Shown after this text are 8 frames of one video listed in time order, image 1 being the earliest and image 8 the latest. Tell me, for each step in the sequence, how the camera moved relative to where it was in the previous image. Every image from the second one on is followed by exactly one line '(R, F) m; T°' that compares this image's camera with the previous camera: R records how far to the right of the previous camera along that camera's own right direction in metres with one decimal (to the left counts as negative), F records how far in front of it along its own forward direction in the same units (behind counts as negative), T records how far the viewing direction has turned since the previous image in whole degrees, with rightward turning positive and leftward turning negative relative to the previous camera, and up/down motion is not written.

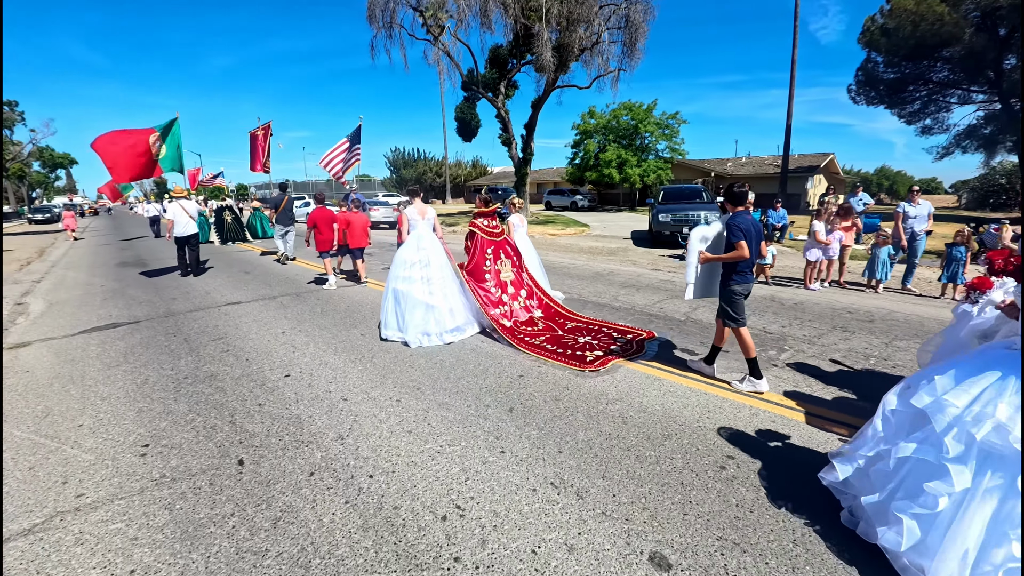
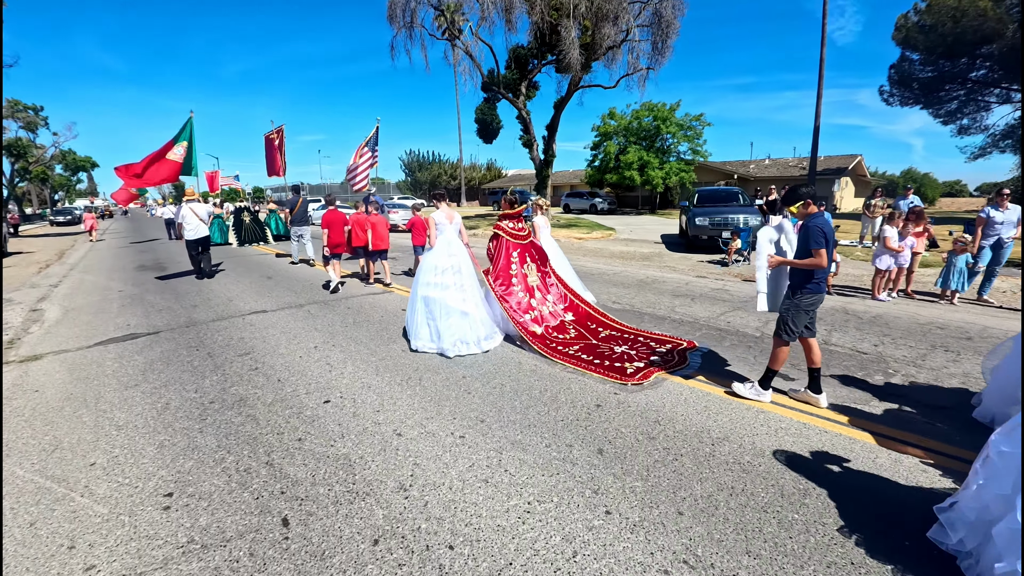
(-0.5, +0.6) m; -1°
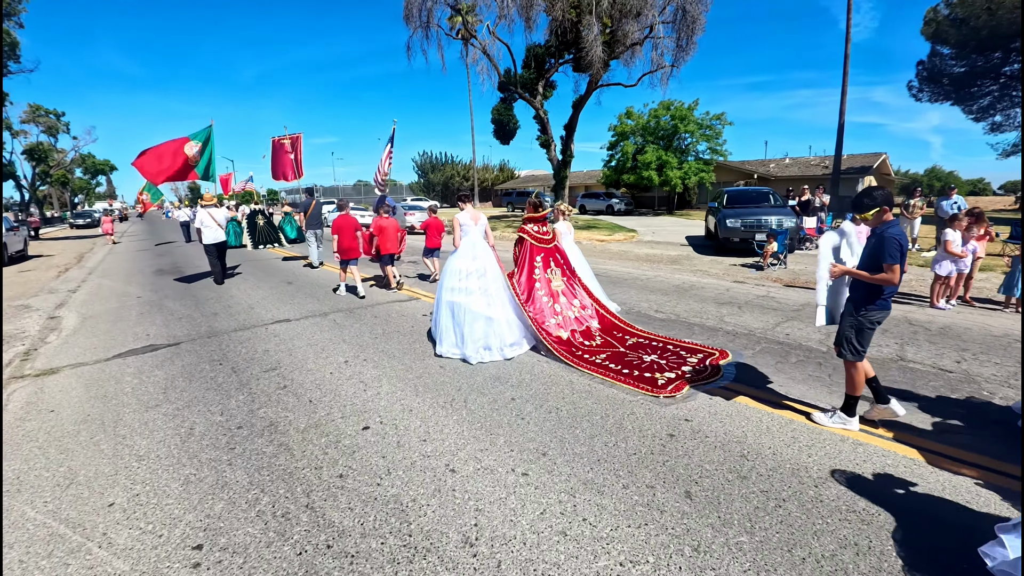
(-0.4, +0.4) m; -1°
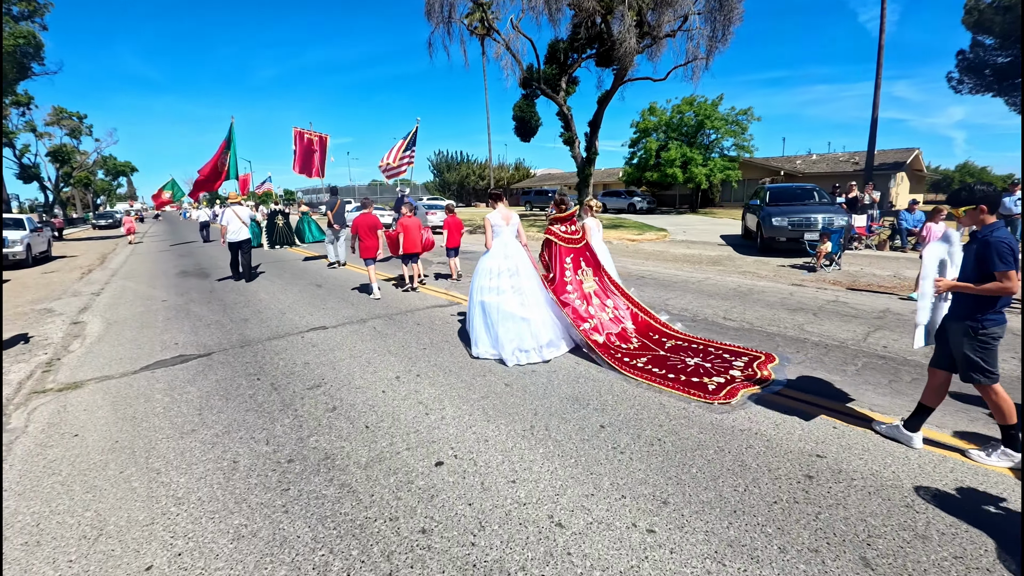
(-0.6, +0.5) m; -1°
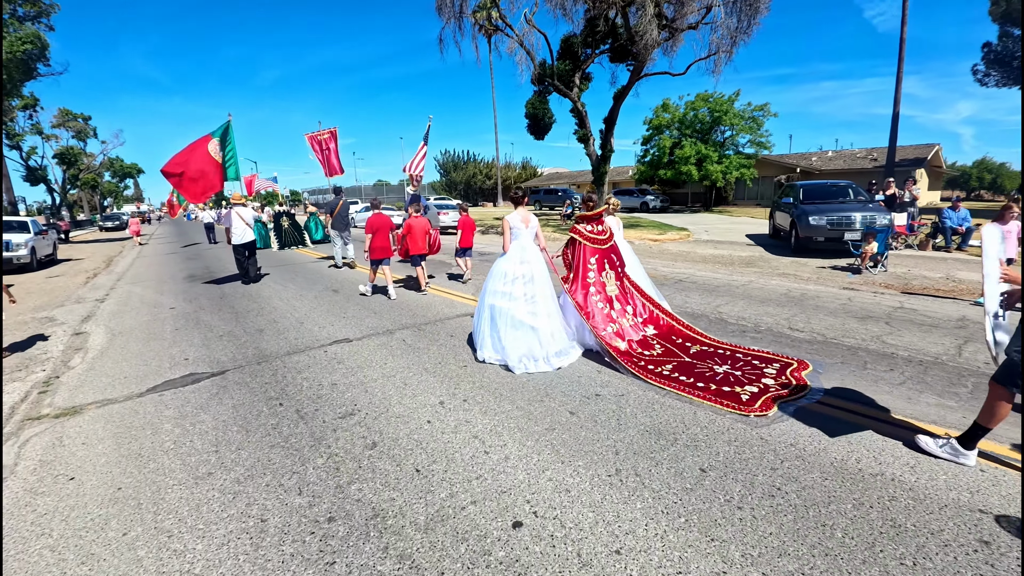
(-0.5, +0.6) m; -1°
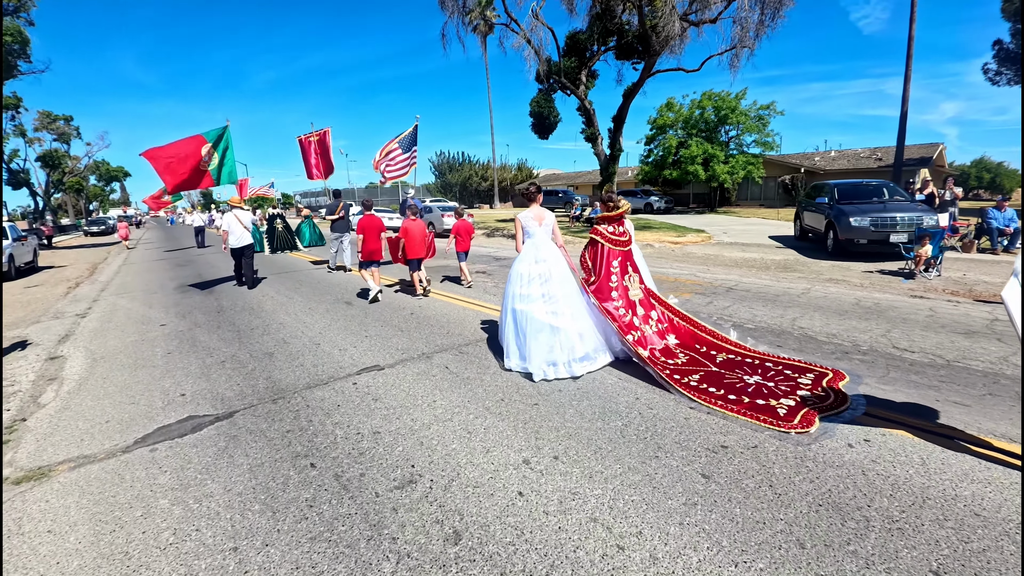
(-0.7, +0.9) m; +1°
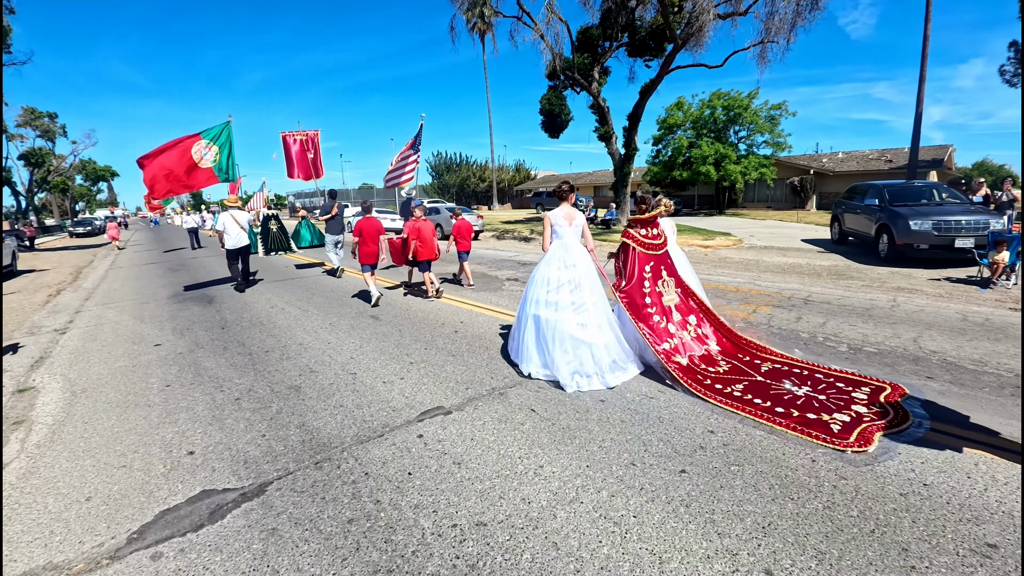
(-0.8, +1.0) m; +1°
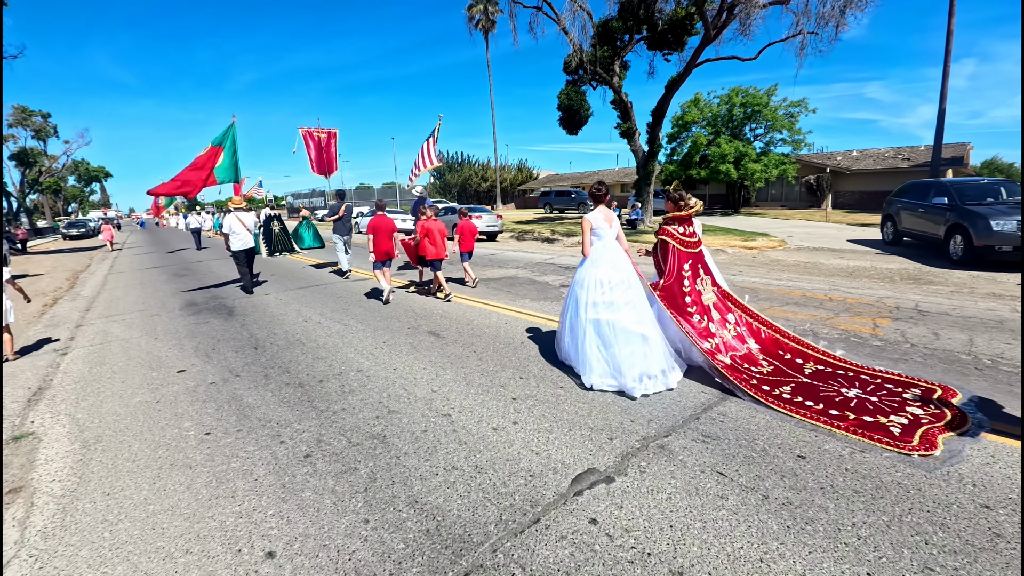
(-1.0, +0.9) m; +1°
